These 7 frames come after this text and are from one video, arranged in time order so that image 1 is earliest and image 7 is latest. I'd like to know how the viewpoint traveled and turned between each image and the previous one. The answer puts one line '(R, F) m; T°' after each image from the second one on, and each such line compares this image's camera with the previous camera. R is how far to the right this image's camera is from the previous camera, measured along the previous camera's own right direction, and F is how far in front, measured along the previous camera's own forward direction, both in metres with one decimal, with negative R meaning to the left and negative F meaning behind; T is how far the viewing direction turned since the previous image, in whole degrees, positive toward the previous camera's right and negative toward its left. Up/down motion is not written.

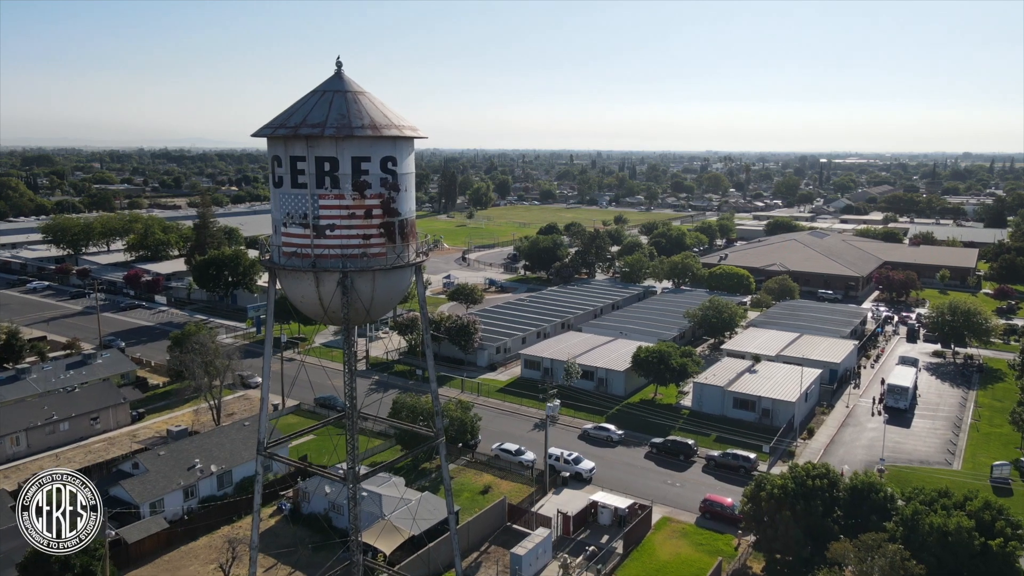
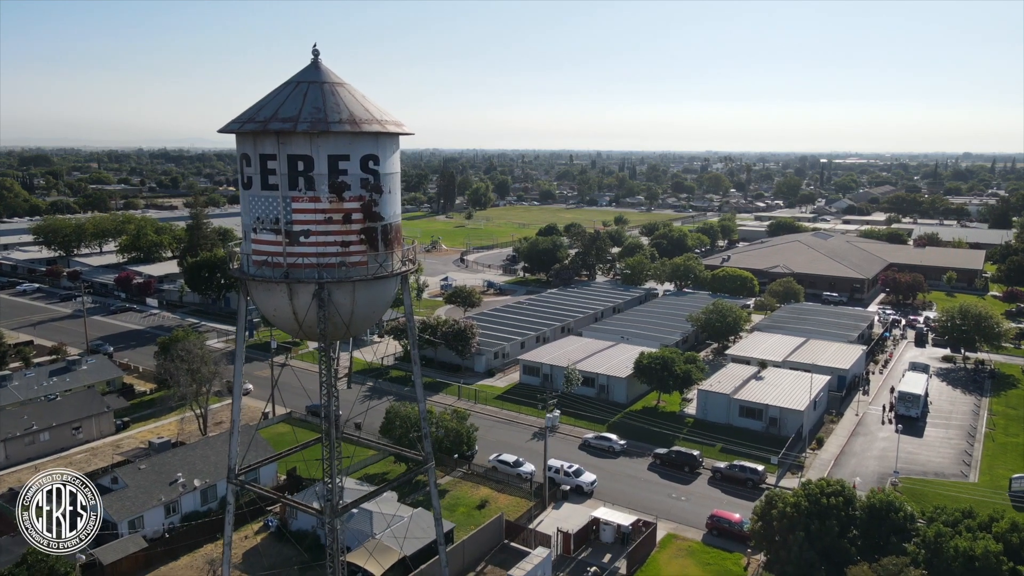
(+0.1, +0.9) m; 0°
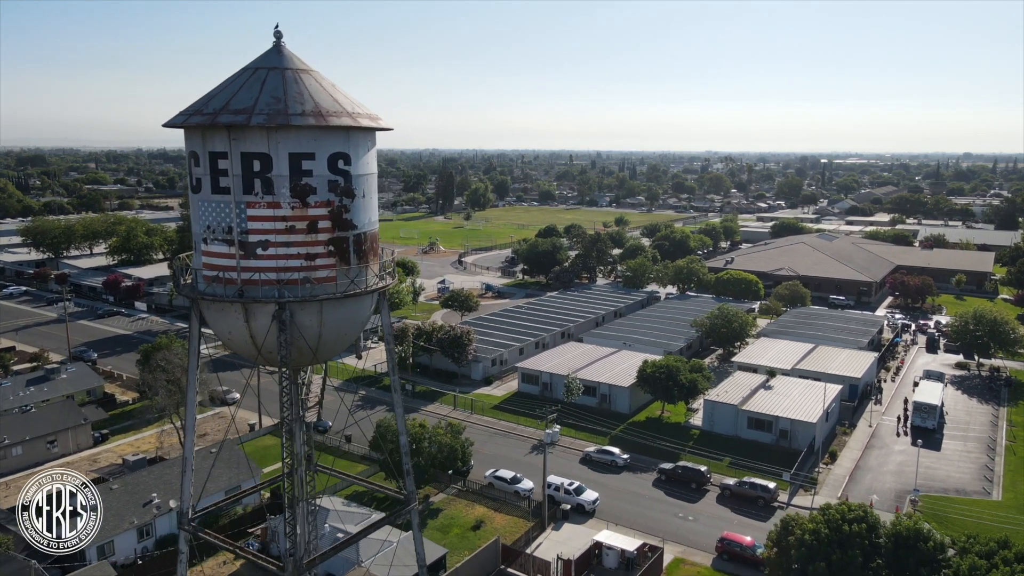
(+0.1, +1.2) m; 0°
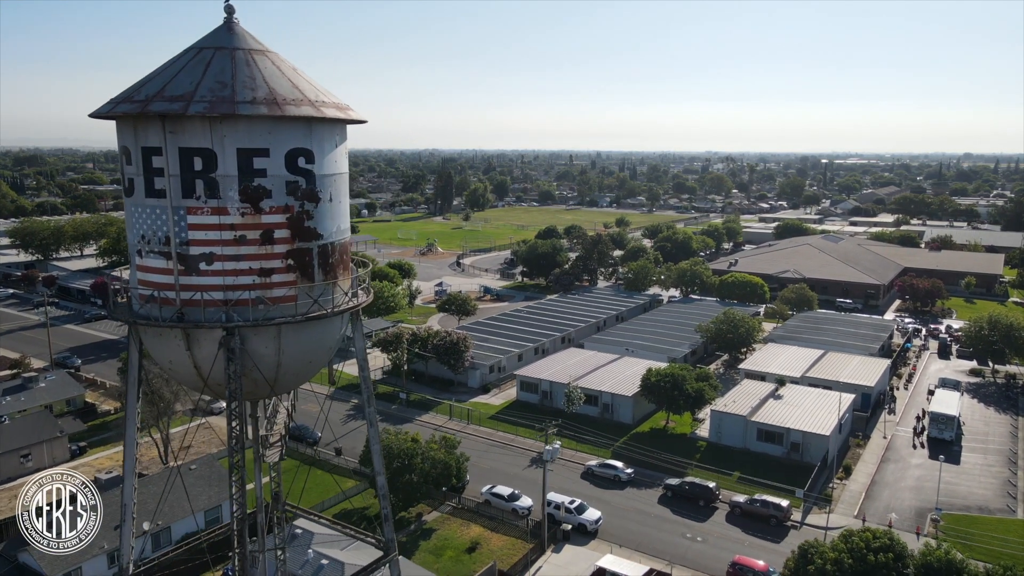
(+0.1, +1.1) m; 0°
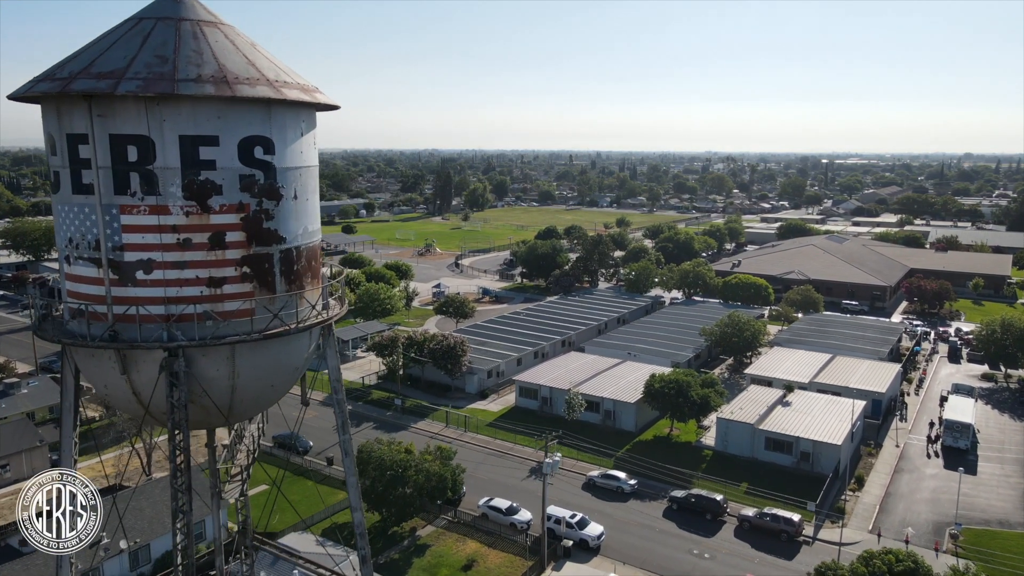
(0.0, +0.9) m; 0°
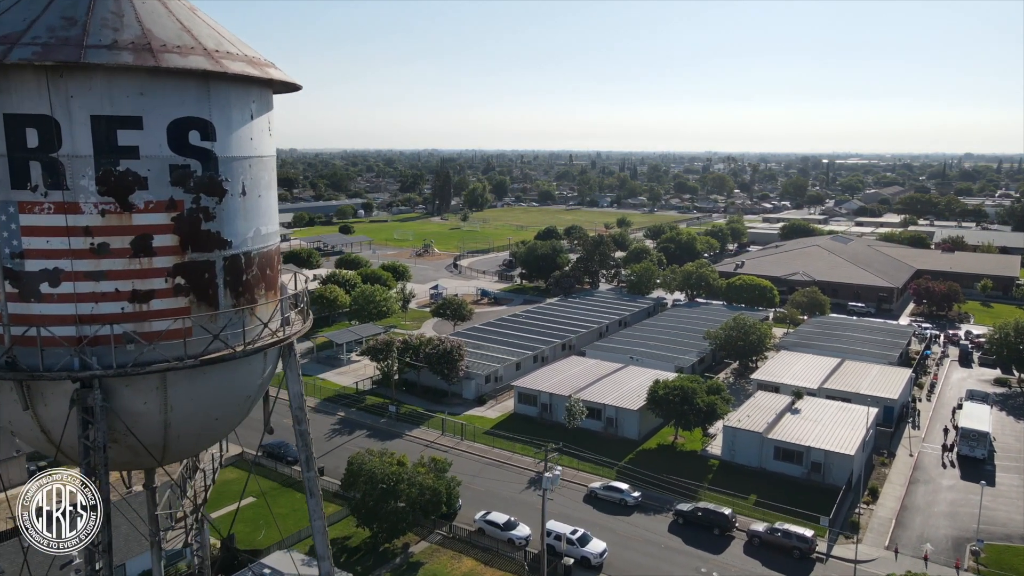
(+0.1, +0.9) m; 0°
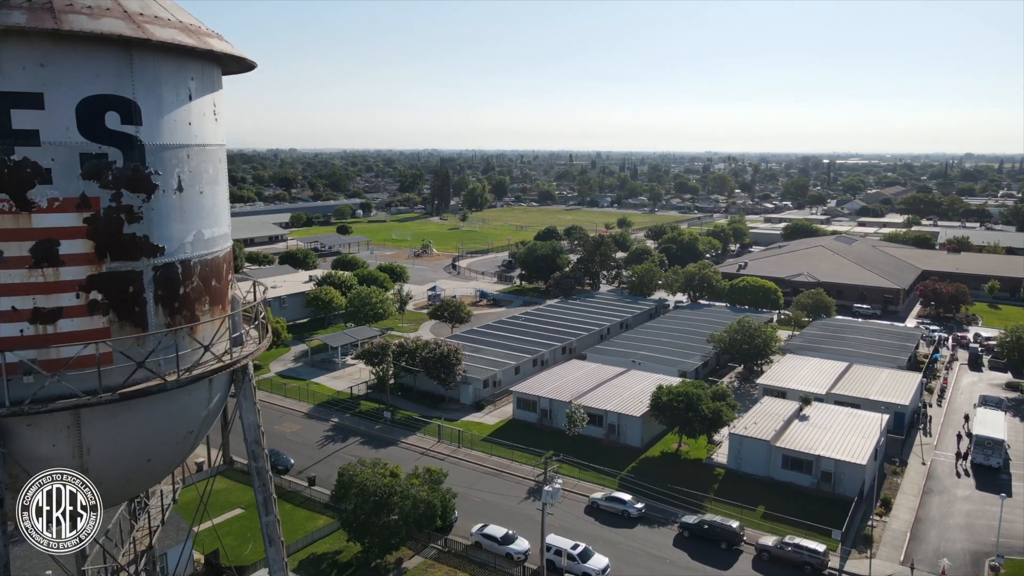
(0.0, +0.8) m; 0°
